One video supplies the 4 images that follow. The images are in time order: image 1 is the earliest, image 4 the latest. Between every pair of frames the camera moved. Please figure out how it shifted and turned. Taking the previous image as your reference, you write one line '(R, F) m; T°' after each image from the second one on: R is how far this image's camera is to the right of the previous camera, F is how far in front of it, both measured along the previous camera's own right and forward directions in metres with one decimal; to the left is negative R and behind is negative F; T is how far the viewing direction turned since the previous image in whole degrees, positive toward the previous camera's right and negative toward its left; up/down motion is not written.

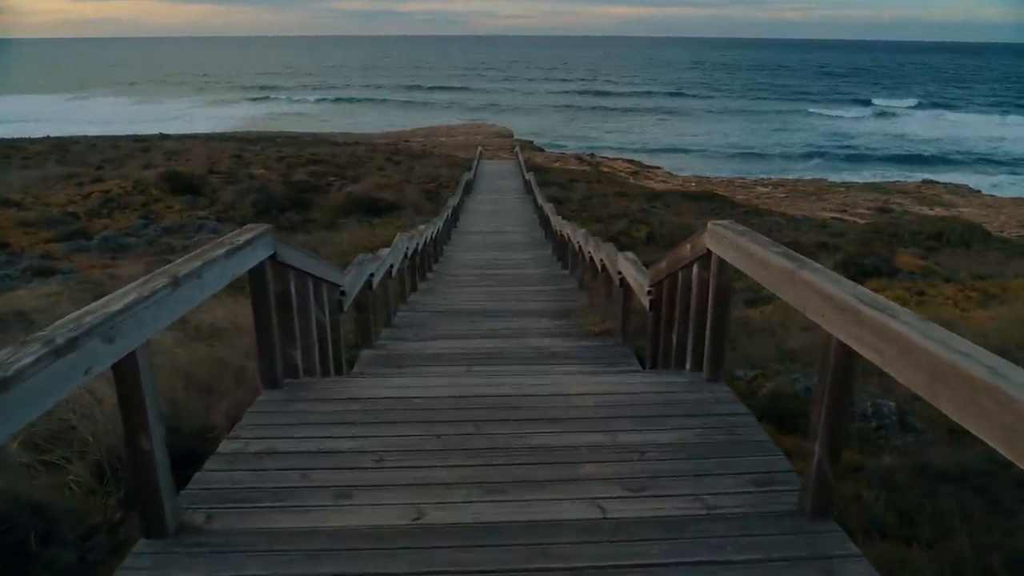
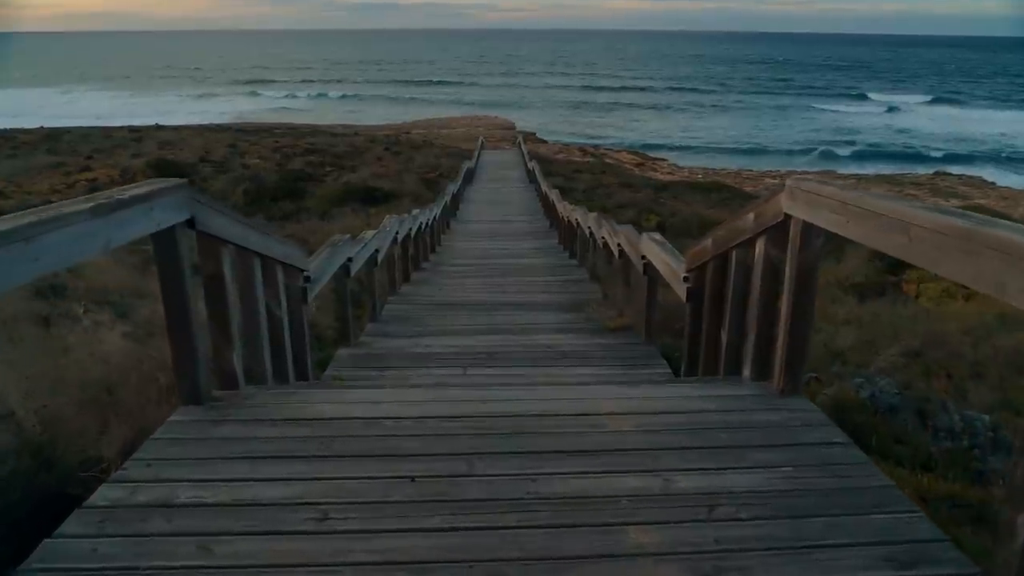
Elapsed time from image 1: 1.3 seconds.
(0.0, +0.8) m; 0°
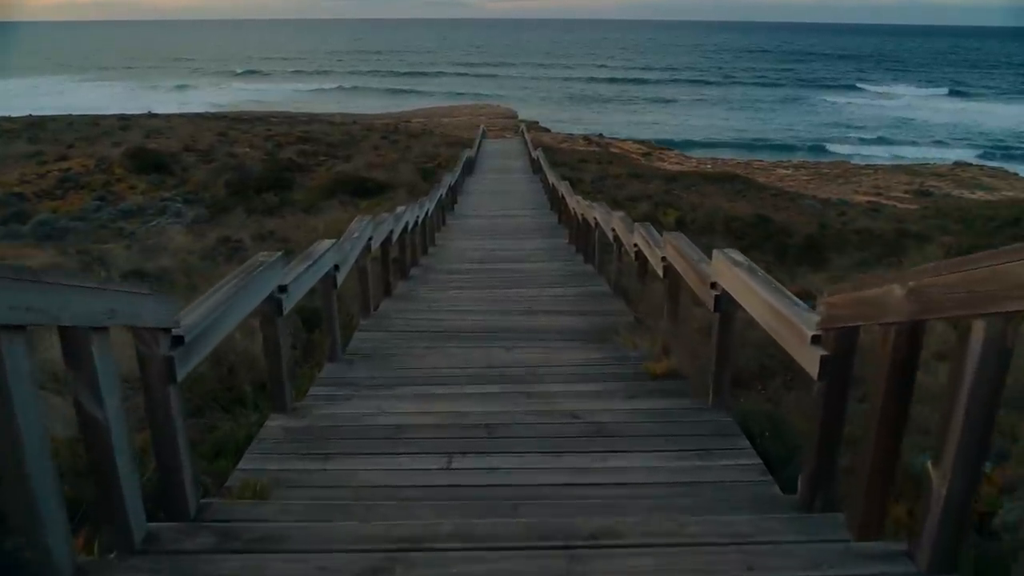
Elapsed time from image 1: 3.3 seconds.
(0.0, +1.4) m; 0°
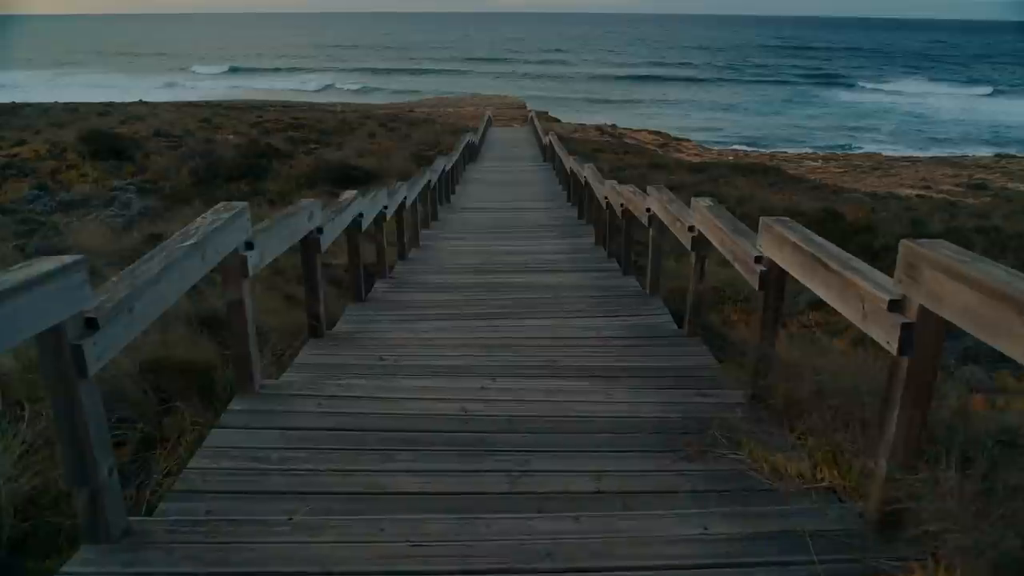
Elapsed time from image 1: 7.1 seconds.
(0.0, +2.4) m; 0°
